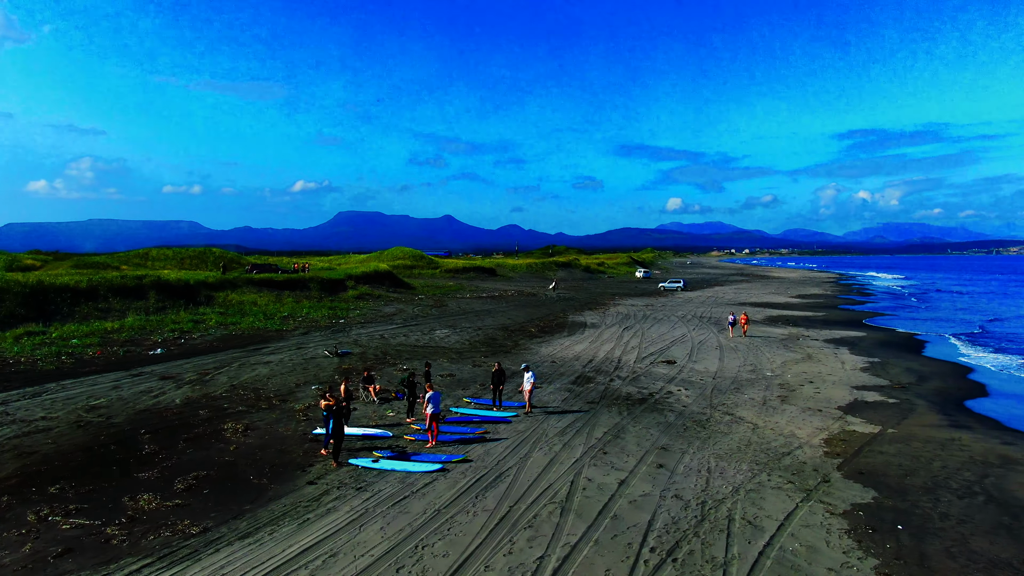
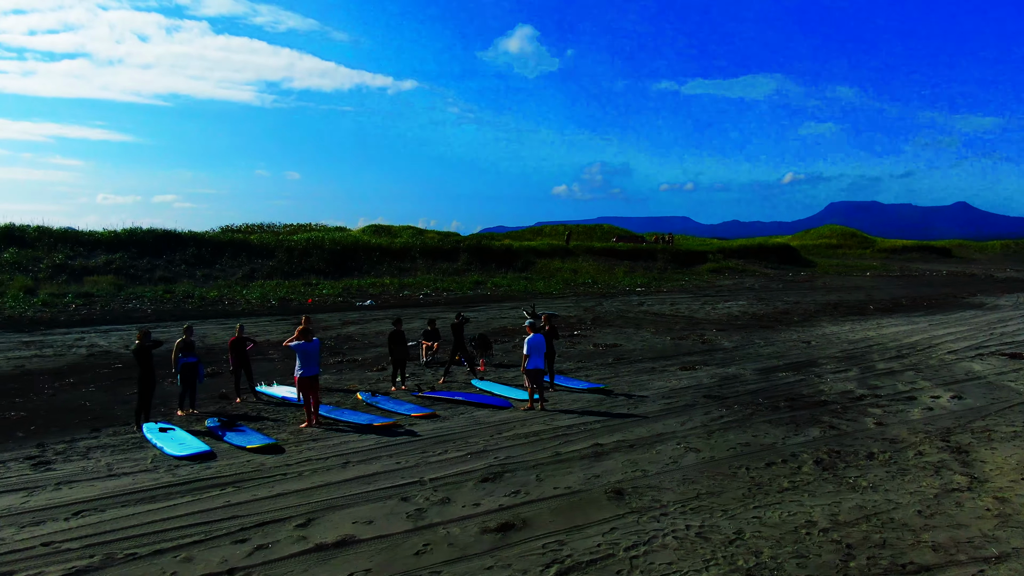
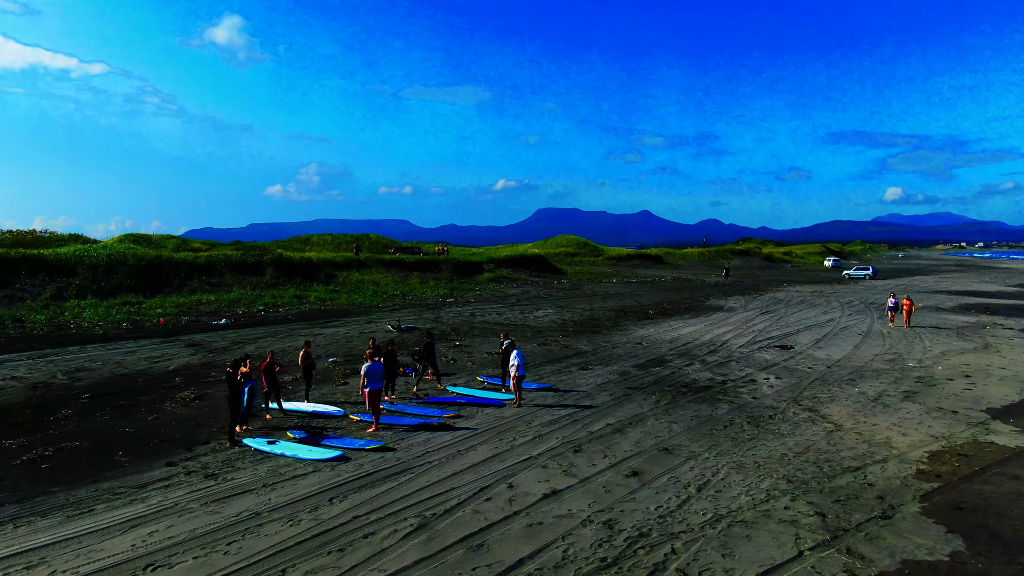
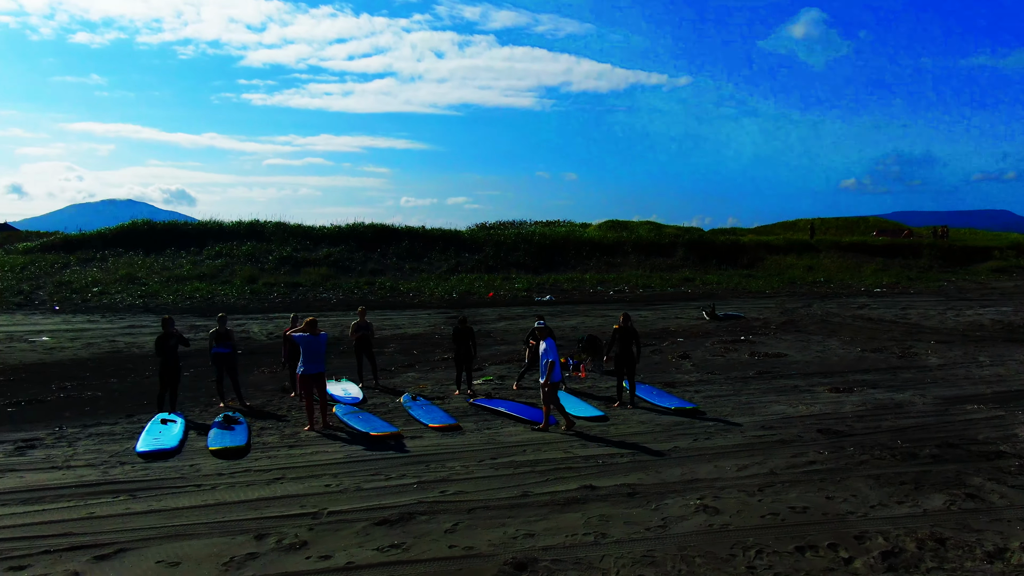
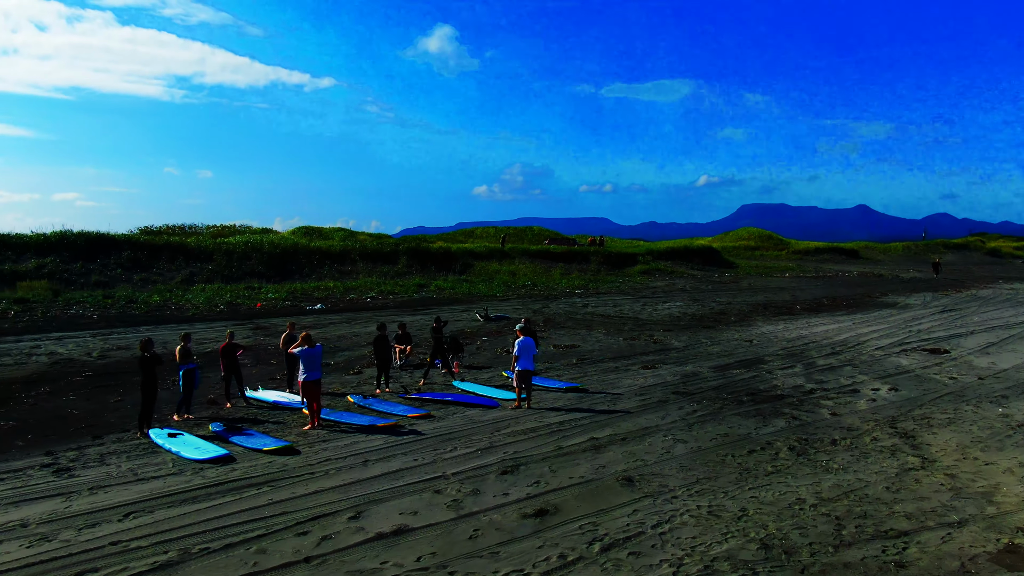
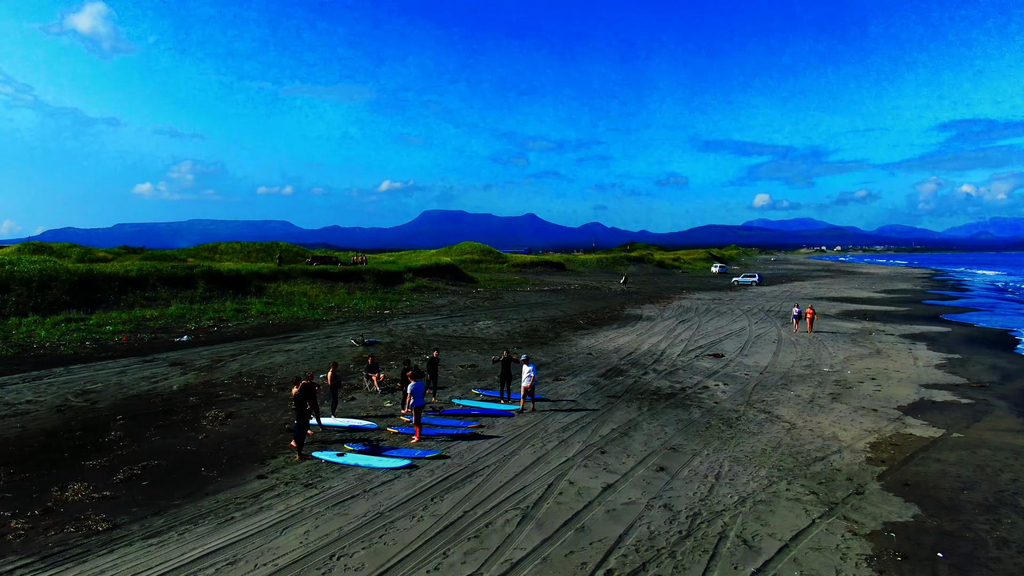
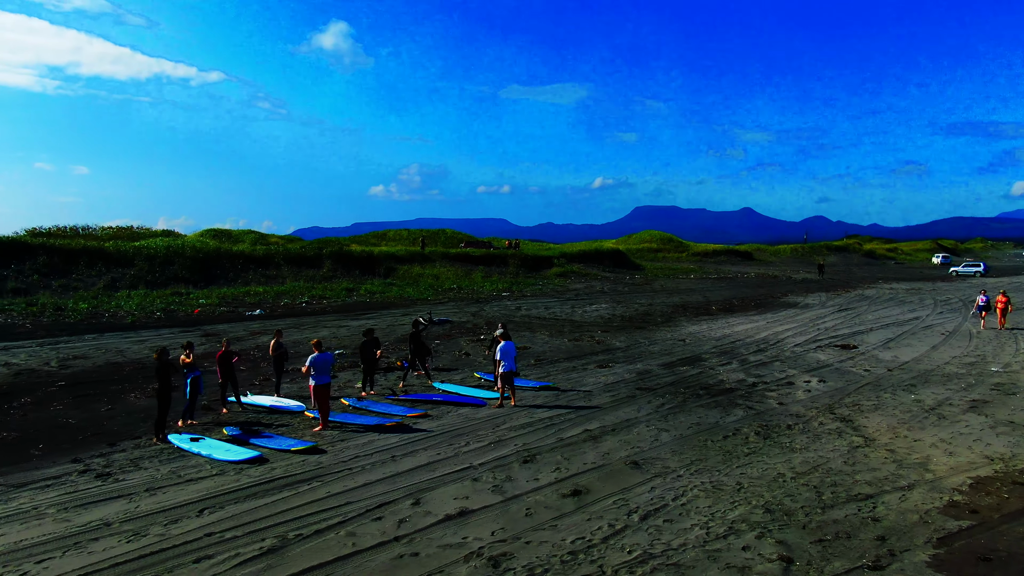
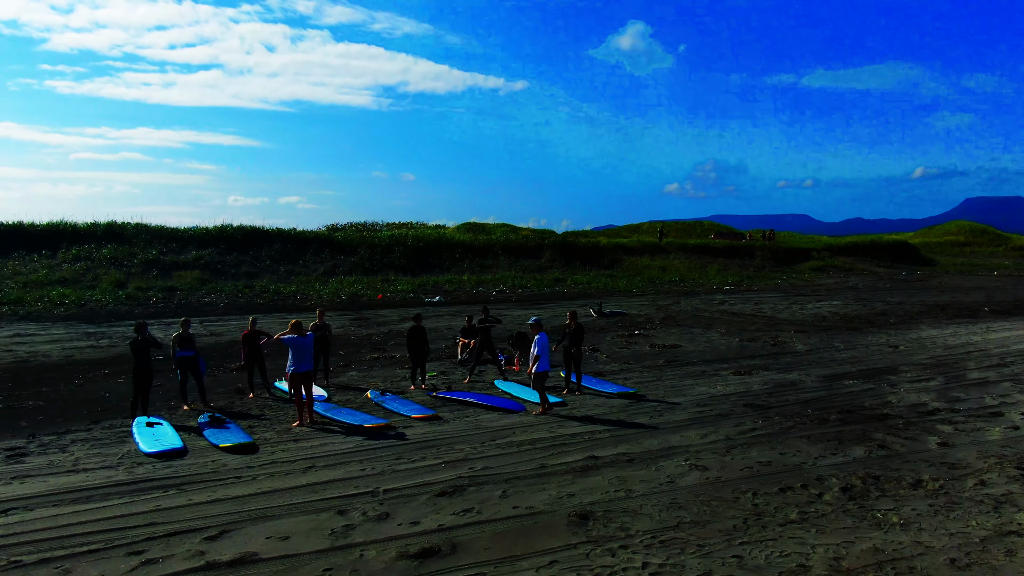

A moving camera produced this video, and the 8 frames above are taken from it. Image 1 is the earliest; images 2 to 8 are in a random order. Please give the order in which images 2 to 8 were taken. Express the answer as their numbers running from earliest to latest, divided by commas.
6, 3, 7, 5, 2, 8, 4
